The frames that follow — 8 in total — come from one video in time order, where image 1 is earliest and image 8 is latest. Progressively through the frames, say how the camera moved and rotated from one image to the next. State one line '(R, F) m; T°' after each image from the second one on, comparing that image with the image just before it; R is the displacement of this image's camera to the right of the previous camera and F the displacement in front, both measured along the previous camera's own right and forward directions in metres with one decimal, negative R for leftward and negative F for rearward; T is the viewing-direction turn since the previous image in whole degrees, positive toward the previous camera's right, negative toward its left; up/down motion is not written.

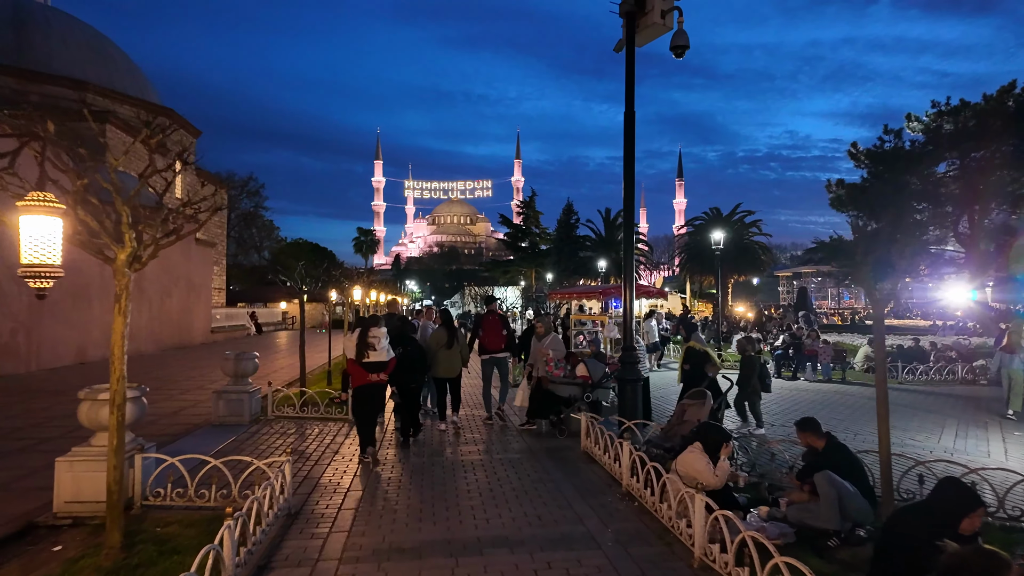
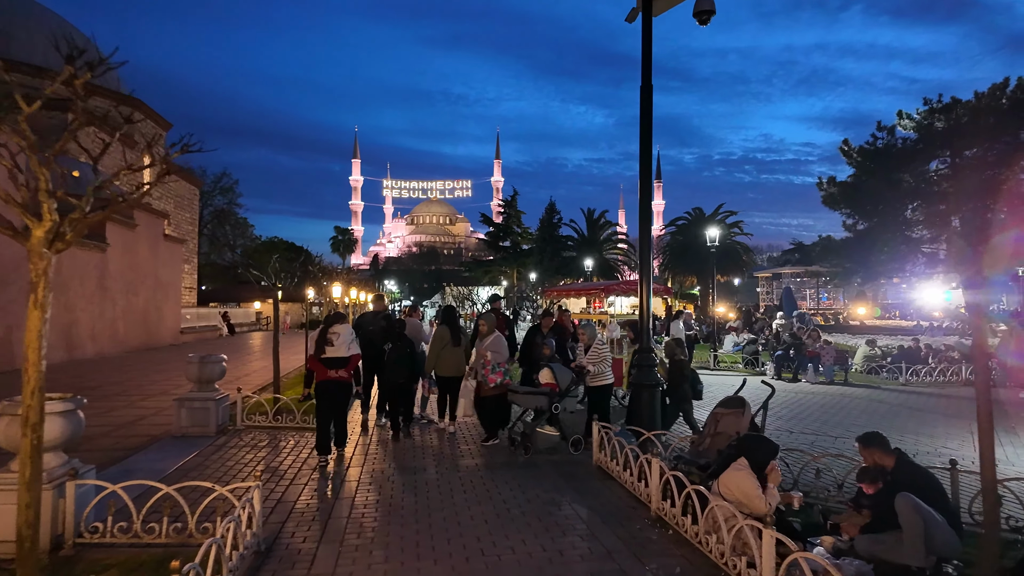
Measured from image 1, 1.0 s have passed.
(-0.3, +0.9) m; +2°
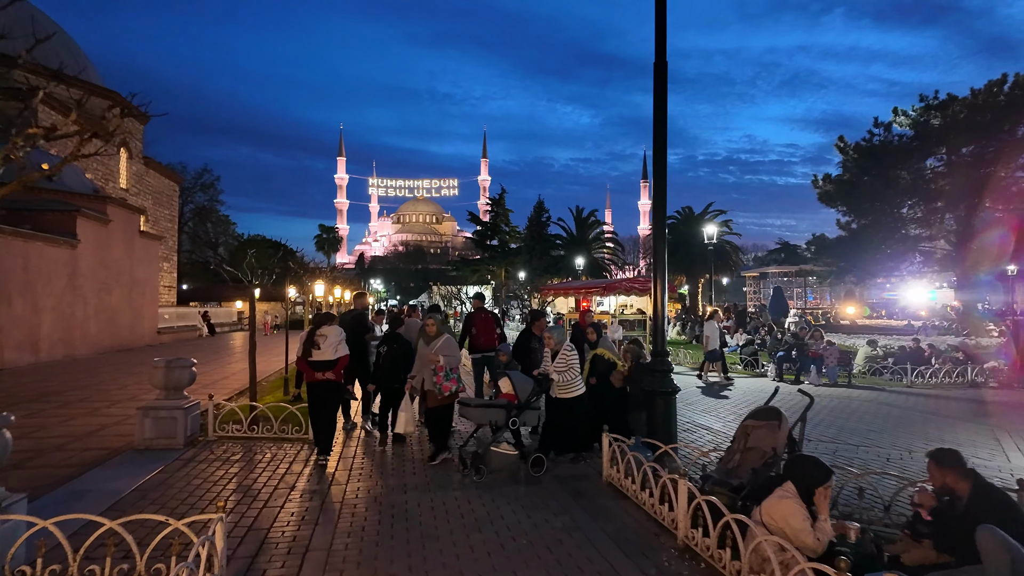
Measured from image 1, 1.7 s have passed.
(-0.1, +0.7) m; +1°
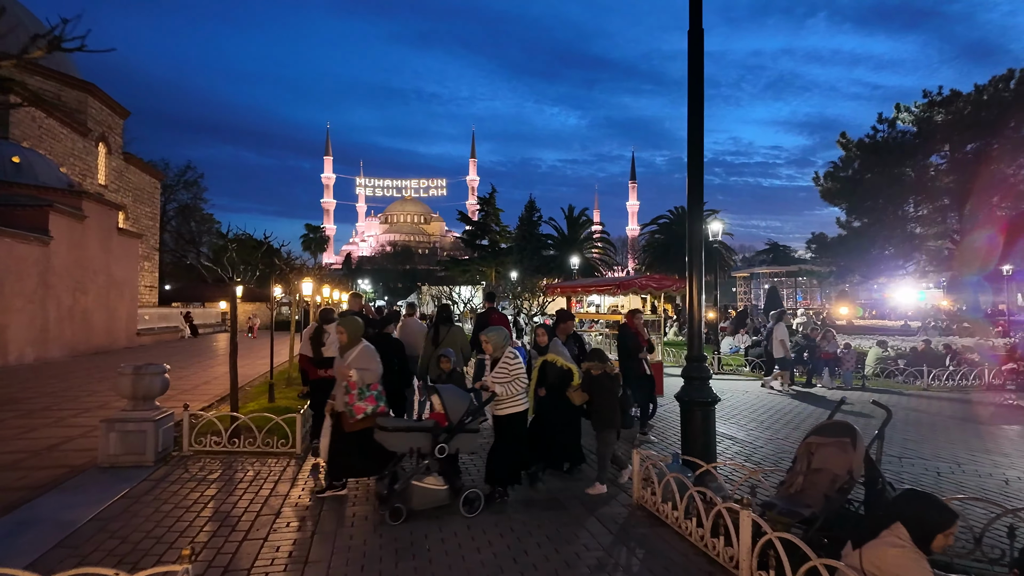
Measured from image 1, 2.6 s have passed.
(-0.2, +0.7) m; +1°
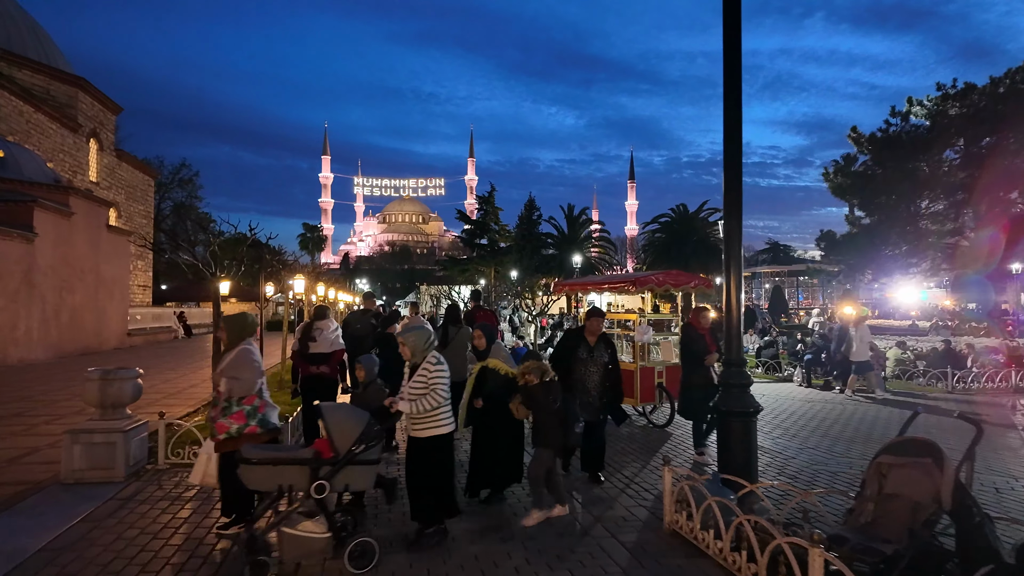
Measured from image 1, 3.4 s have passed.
(-0.1, +0.7) m; 0°
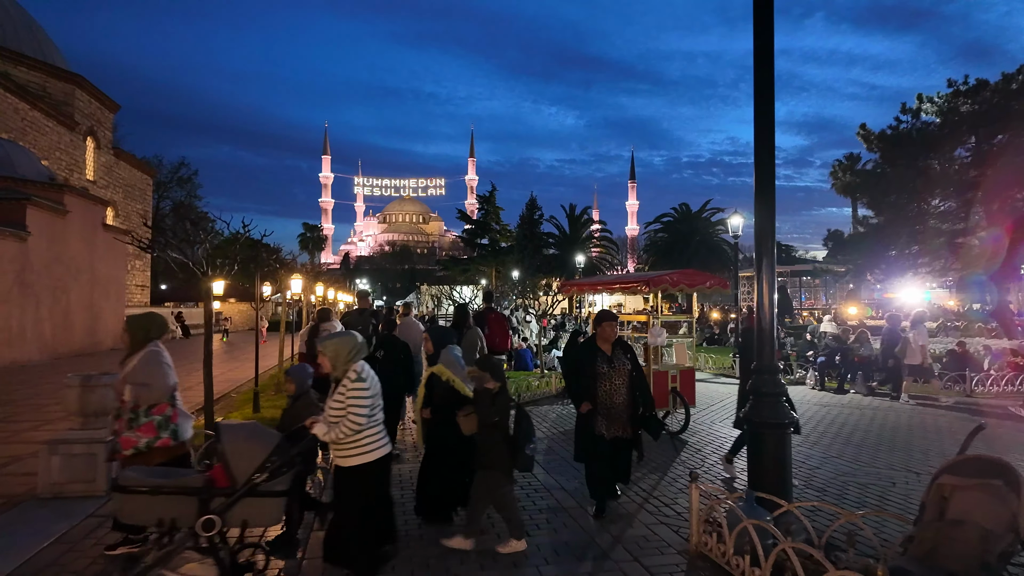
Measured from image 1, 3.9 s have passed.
(-0.1, +0.4) m; 0°
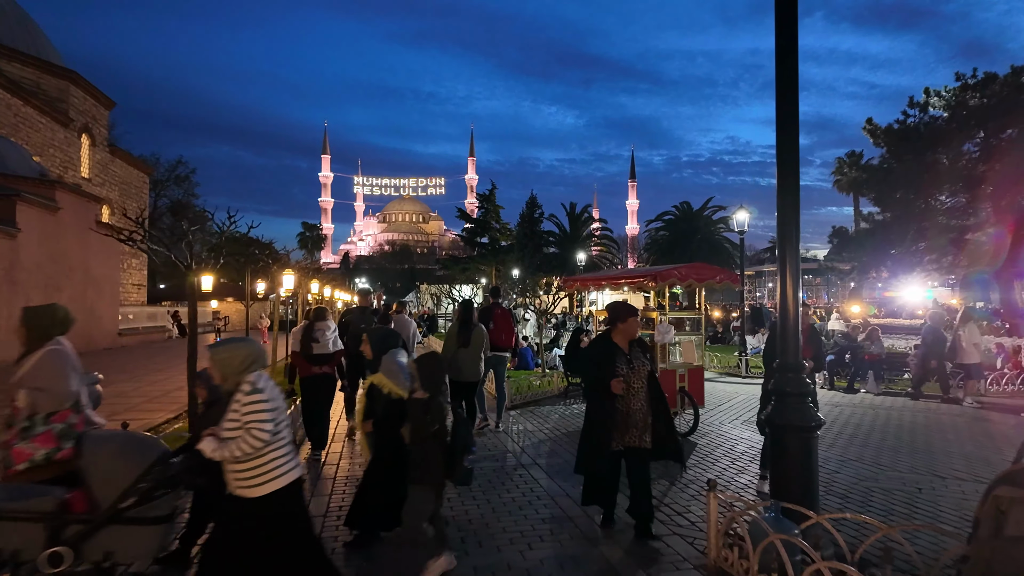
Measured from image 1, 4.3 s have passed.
(0.0, +0.4) m; 0°
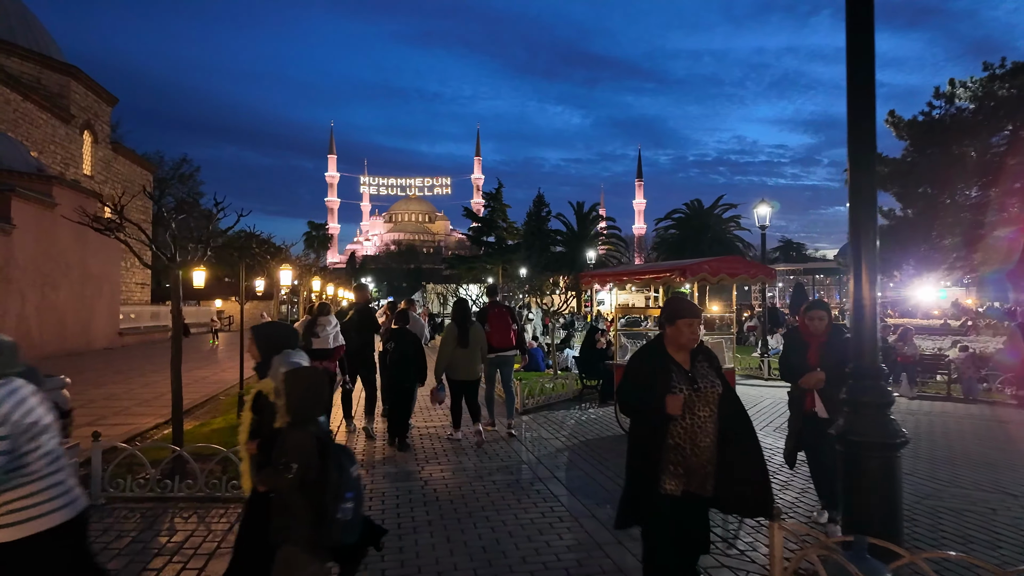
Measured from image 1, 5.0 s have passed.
(-0.1, +0.6) m; -1°
